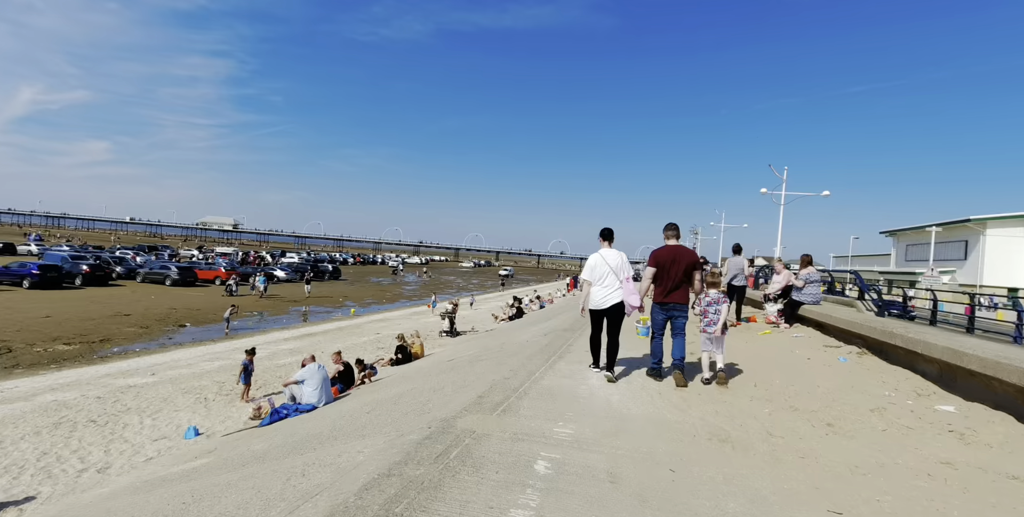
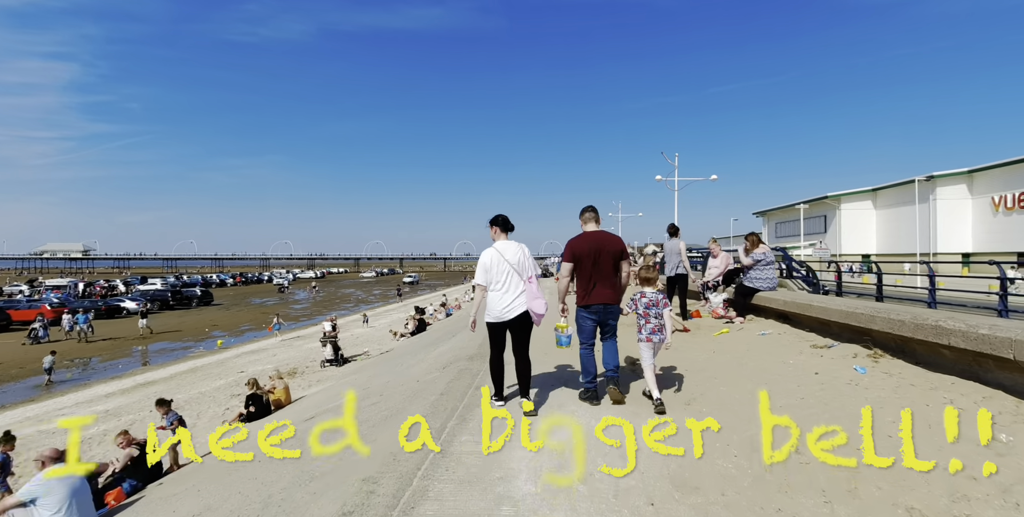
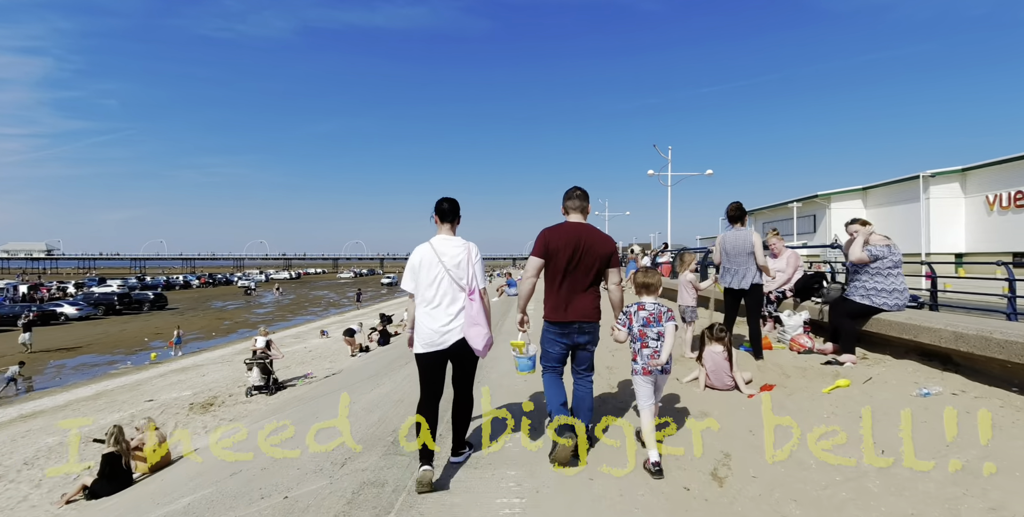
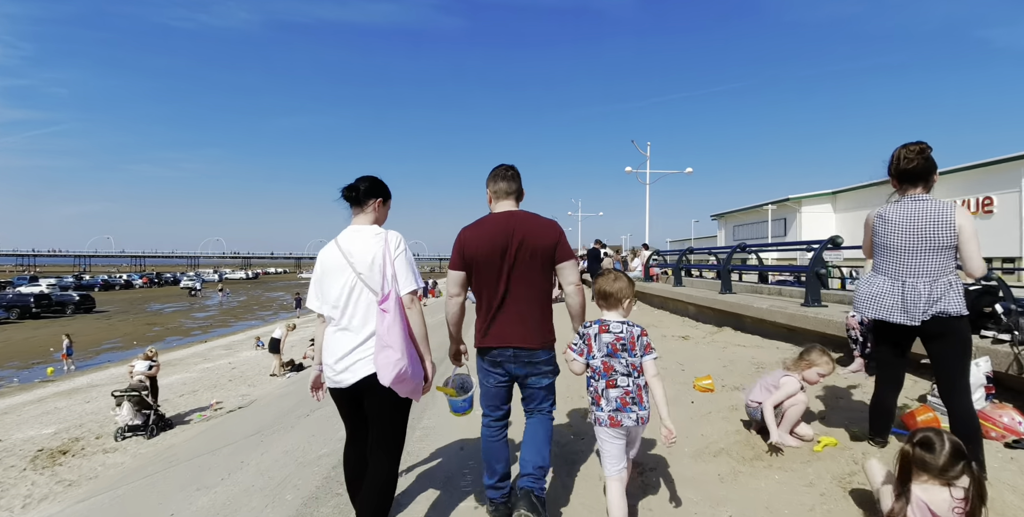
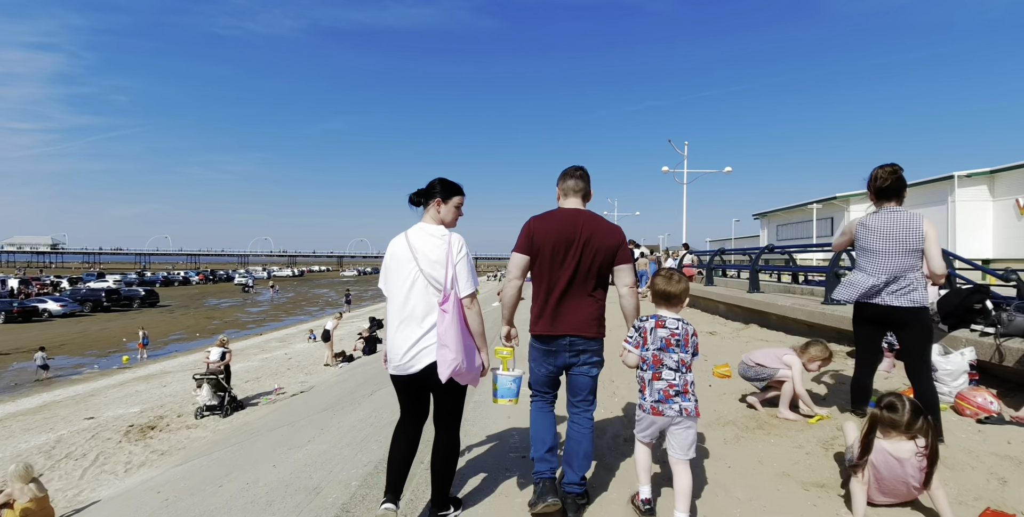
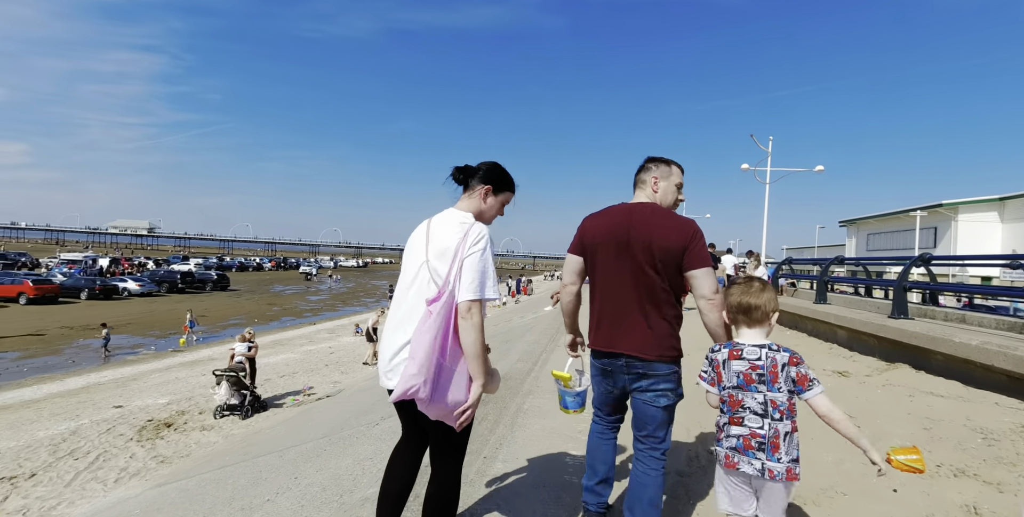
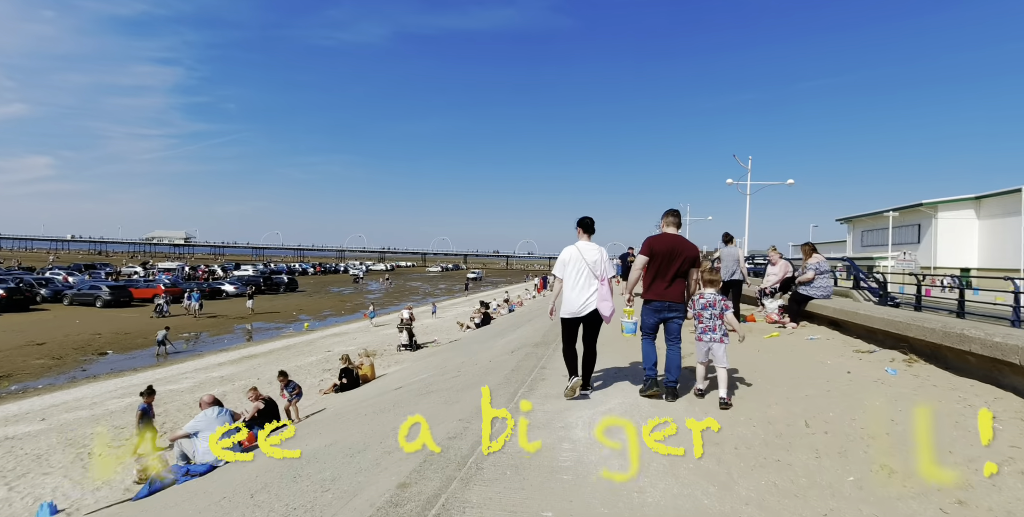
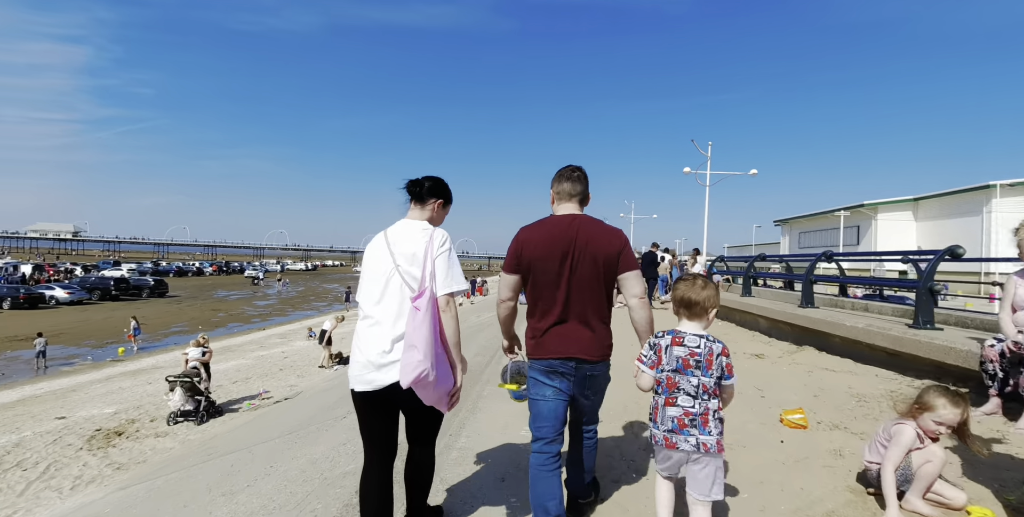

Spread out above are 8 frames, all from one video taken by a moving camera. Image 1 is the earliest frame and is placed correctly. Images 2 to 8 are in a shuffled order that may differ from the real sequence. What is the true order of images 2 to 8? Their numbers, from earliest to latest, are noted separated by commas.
7, 2, 3, 5, 4, 8, 6
